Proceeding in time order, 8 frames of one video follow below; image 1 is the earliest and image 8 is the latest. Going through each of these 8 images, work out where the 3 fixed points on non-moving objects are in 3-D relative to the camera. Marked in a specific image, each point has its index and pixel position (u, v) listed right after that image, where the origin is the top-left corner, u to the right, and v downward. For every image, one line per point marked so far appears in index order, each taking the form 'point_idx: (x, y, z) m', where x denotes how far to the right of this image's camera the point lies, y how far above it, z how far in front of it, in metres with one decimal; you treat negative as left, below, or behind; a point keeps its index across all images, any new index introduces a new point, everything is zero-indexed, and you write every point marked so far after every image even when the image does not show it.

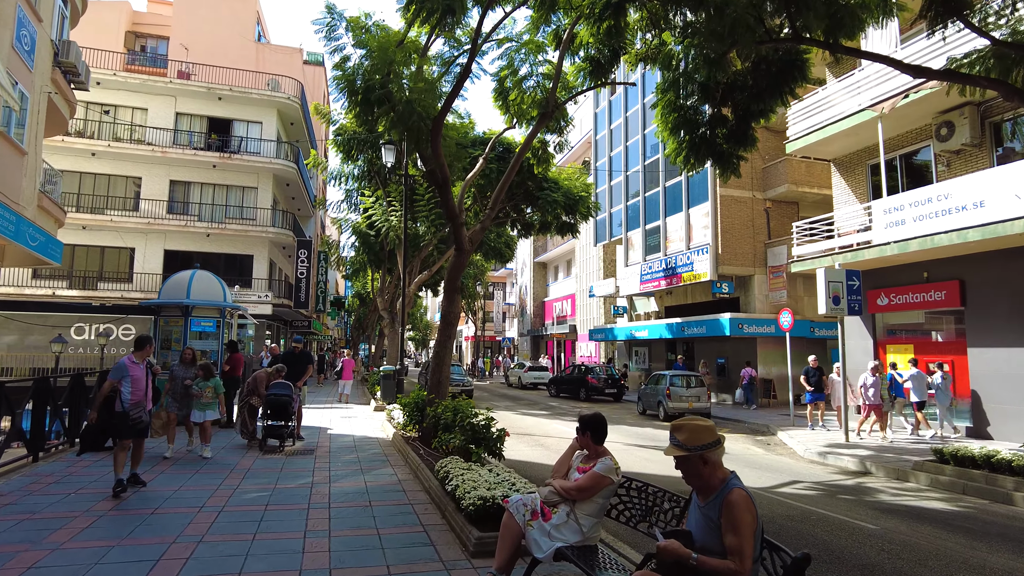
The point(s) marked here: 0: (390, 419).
0: (-2.1, -2.3, +11.5) m
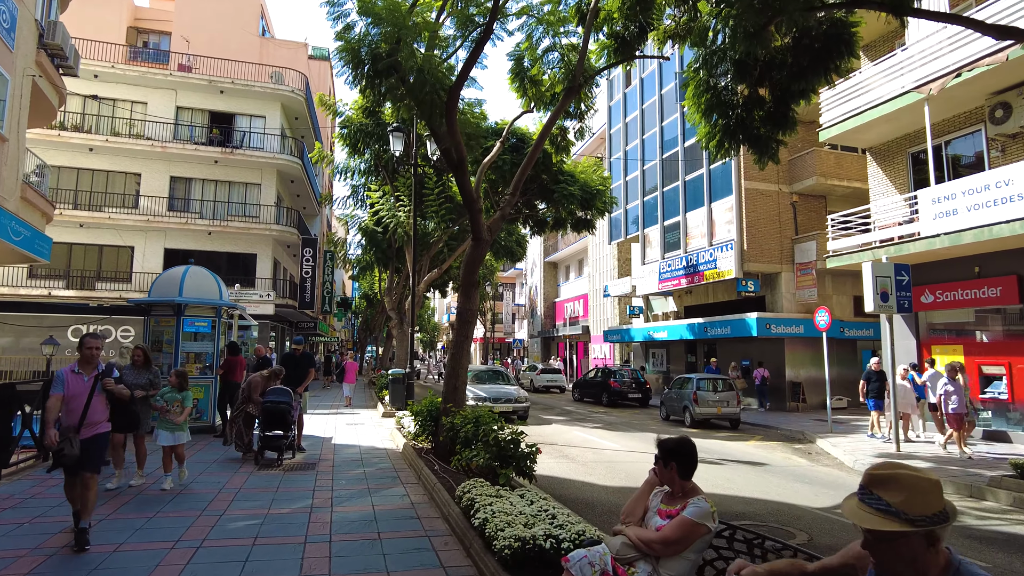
0: (-1.8, -2.2, +10.6) m
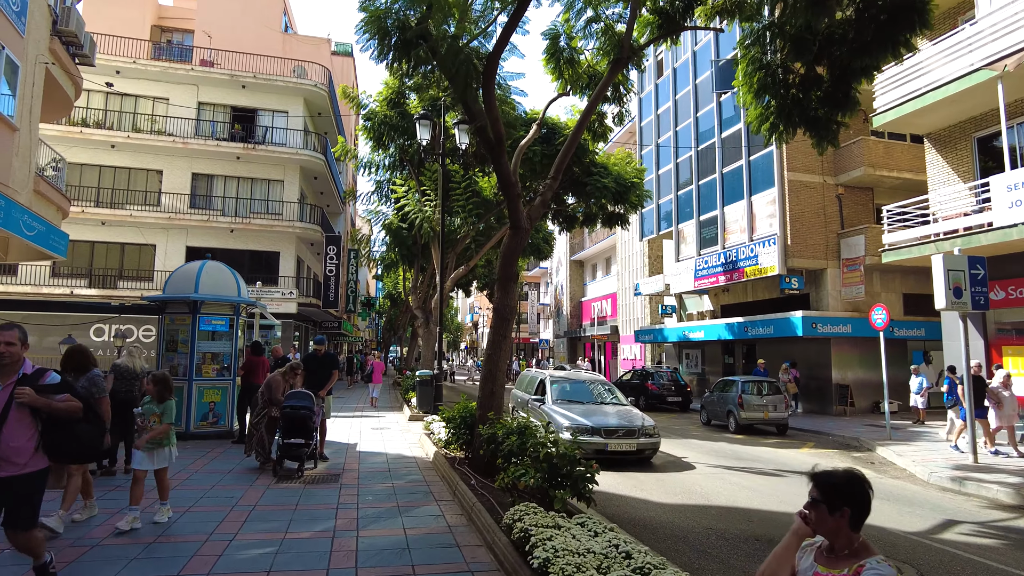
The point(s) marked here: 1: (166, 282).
0: (-1.2, -2.2, +9.8) m
1: (-5.5, +0.1, +10.5) m
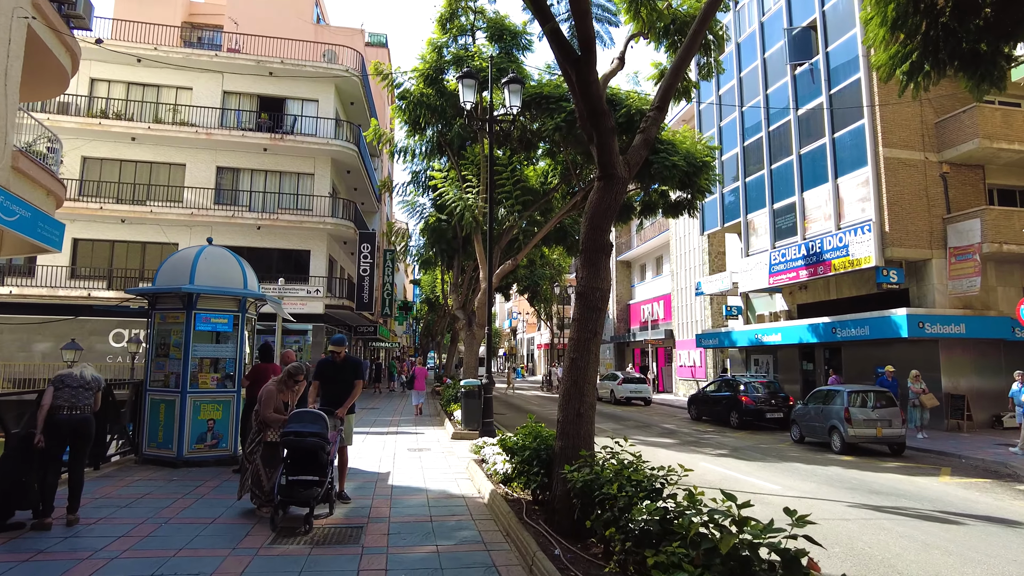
0: (-0.4, -2.0, +7.6) m
1: (-4.6, +0.2, +8.6) m
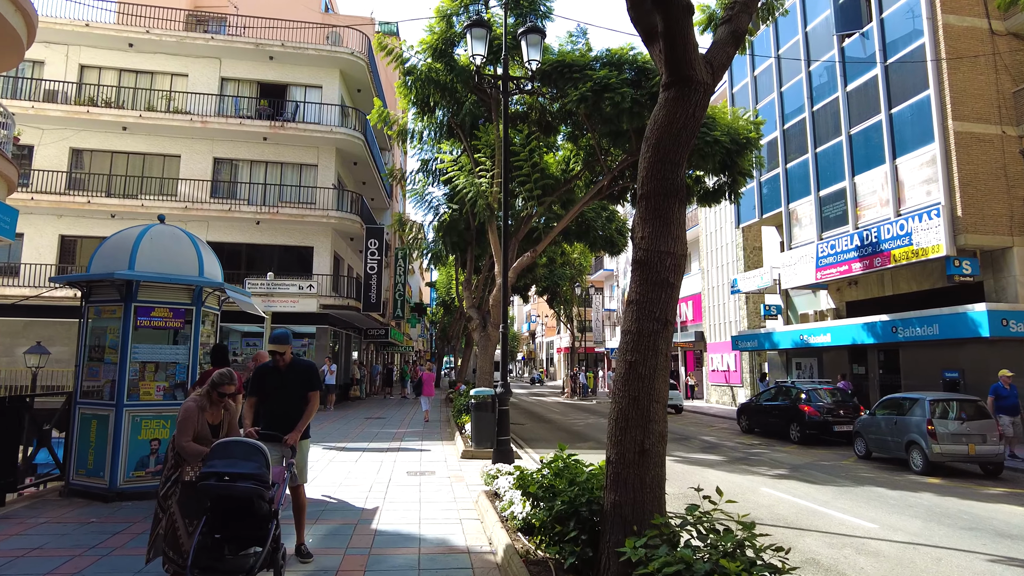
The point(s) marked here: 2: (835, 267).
0: (-0.2, -1.8, +5.8) m
1: (-4.4, +0.3, +6.9) m
2: (+8.5, +0.6, +17.7) m
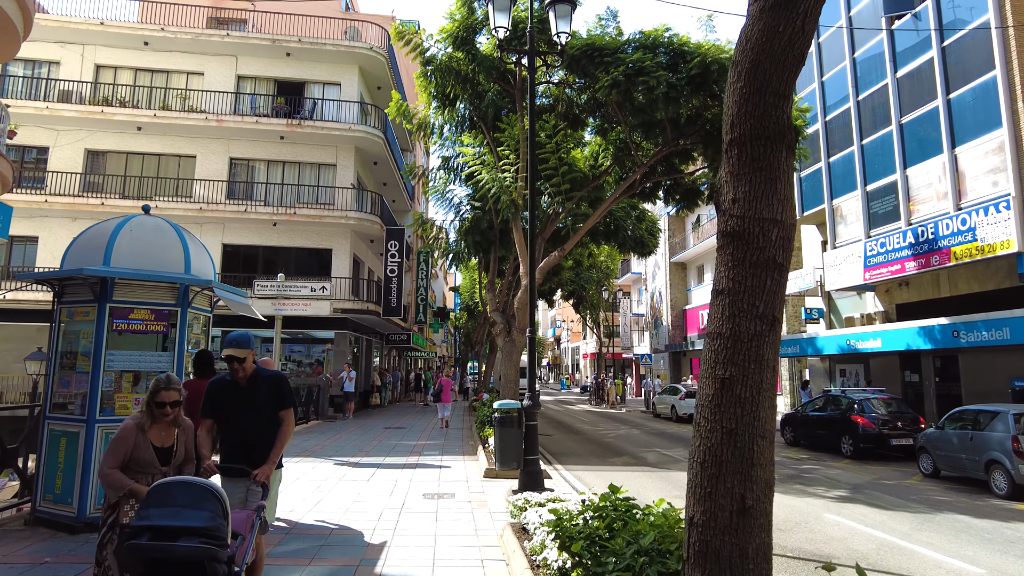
0: (+0.1, -1.8, +4.9) m
1: (-4.1, +0.3, +6.1) m
2: (+9.2, +0.5, +16.4) m
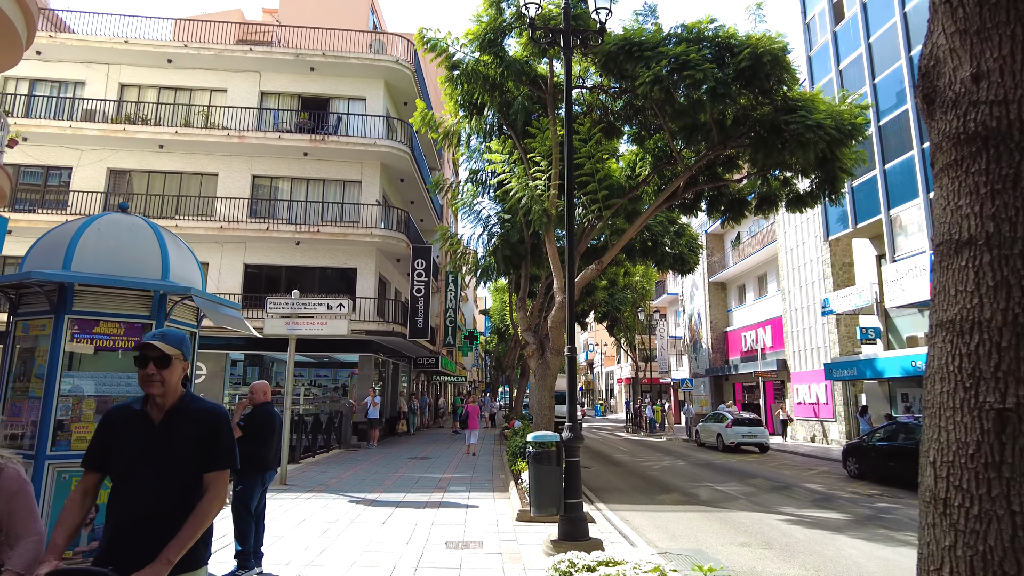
0: (+0.3, -1.8, +3.7) m
1: (-3.8, +0.3, +5.2) m
2: (+9.9, +0.2, +14.9) m
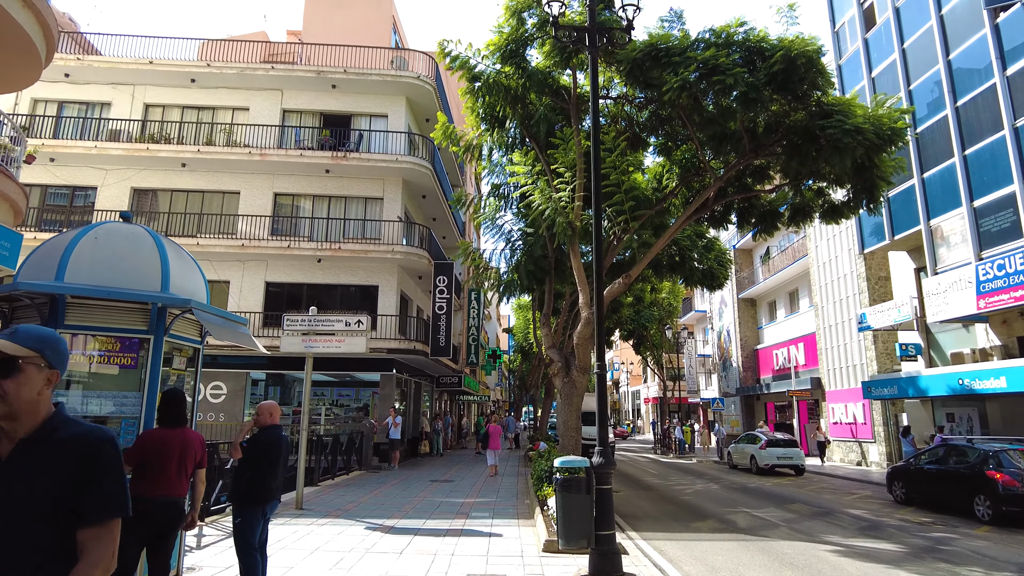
0: (+0.4, -1.8, +3.2) m
1: (-3.6, +0.2, +4.9) m
2: (+10.4, -0.1, +14.1) m
